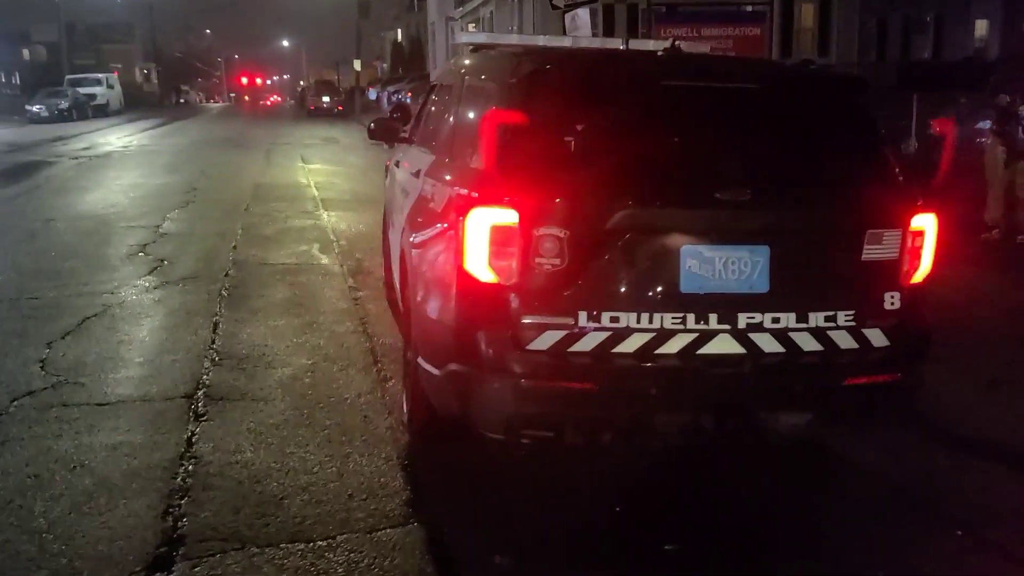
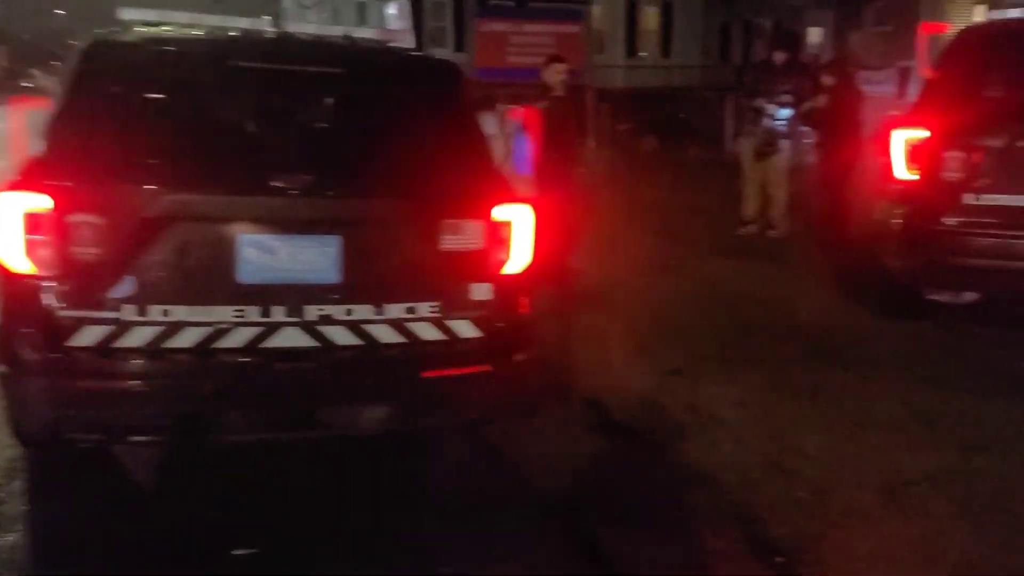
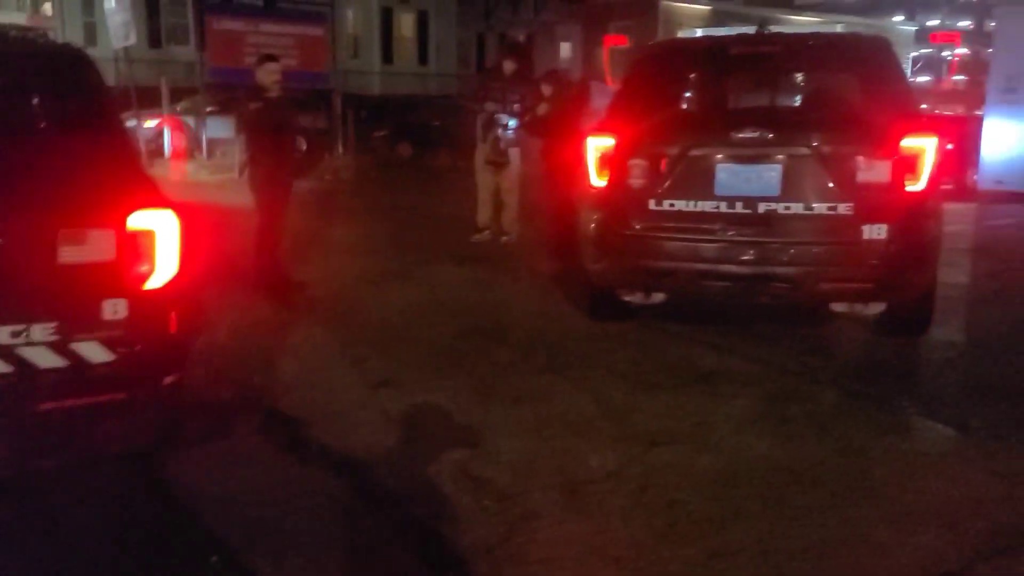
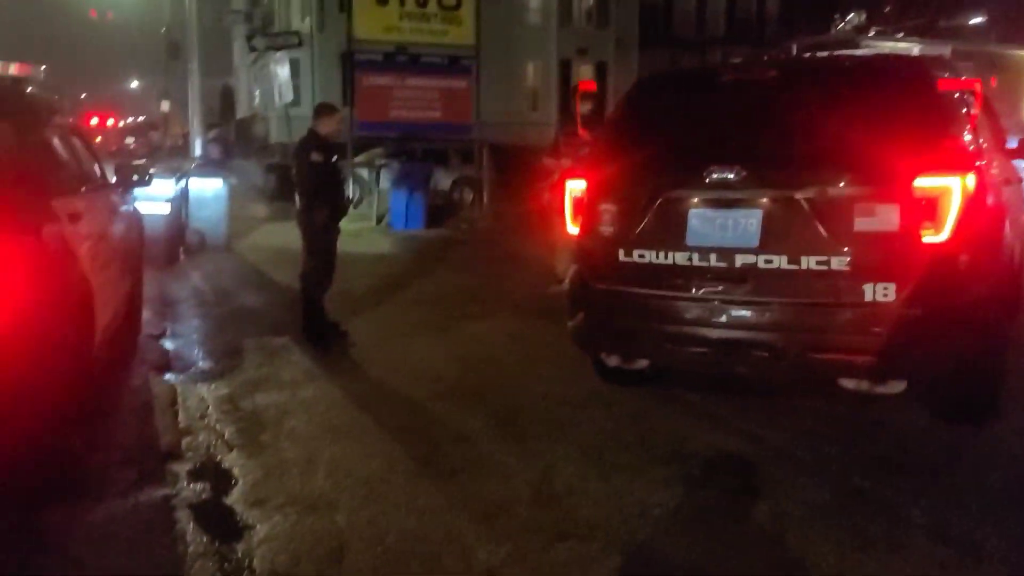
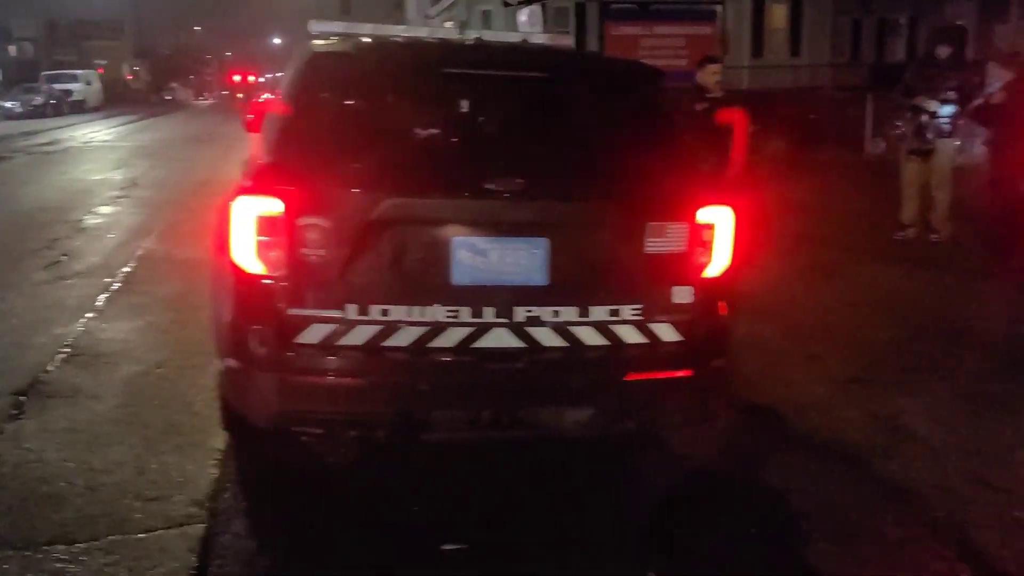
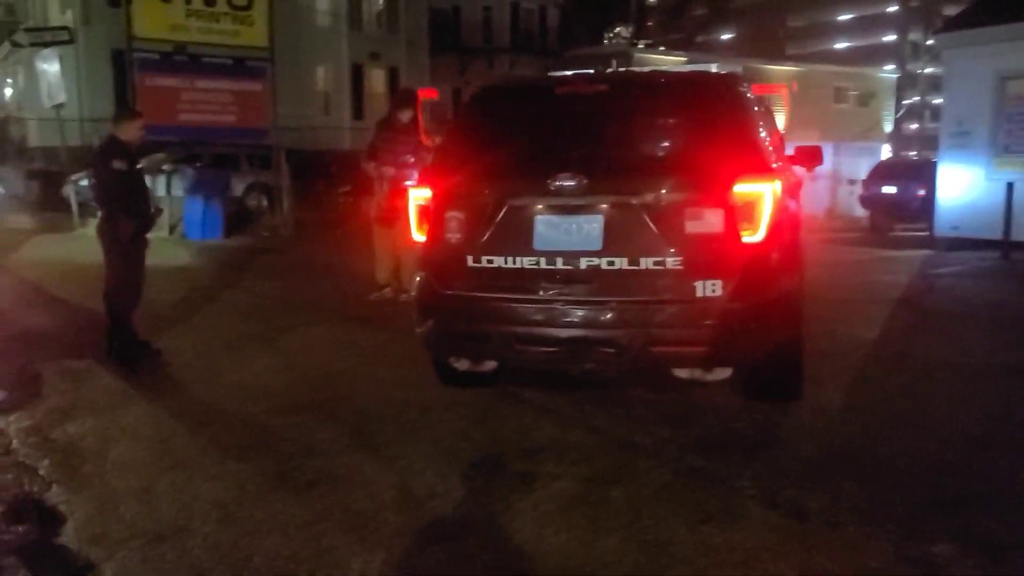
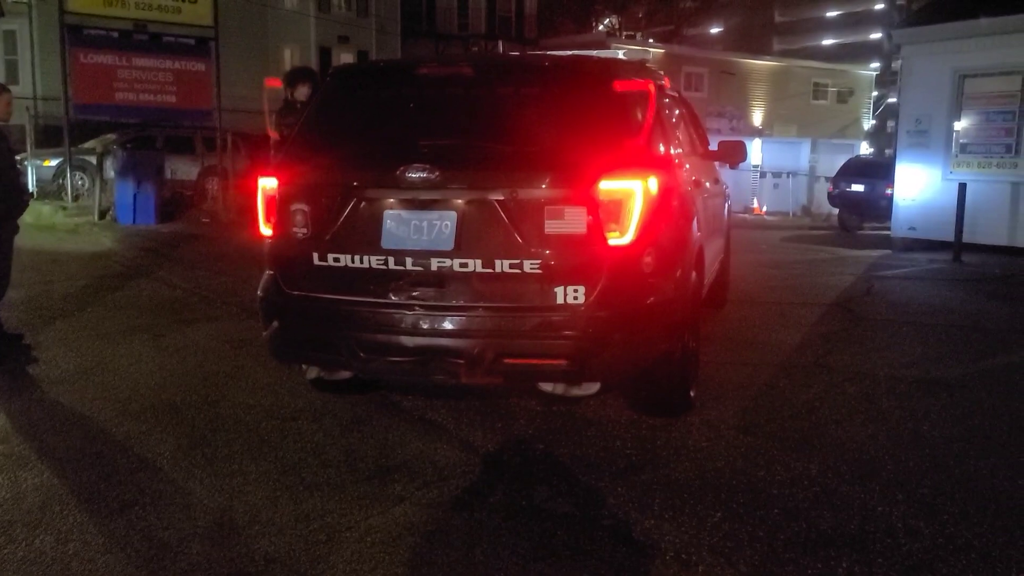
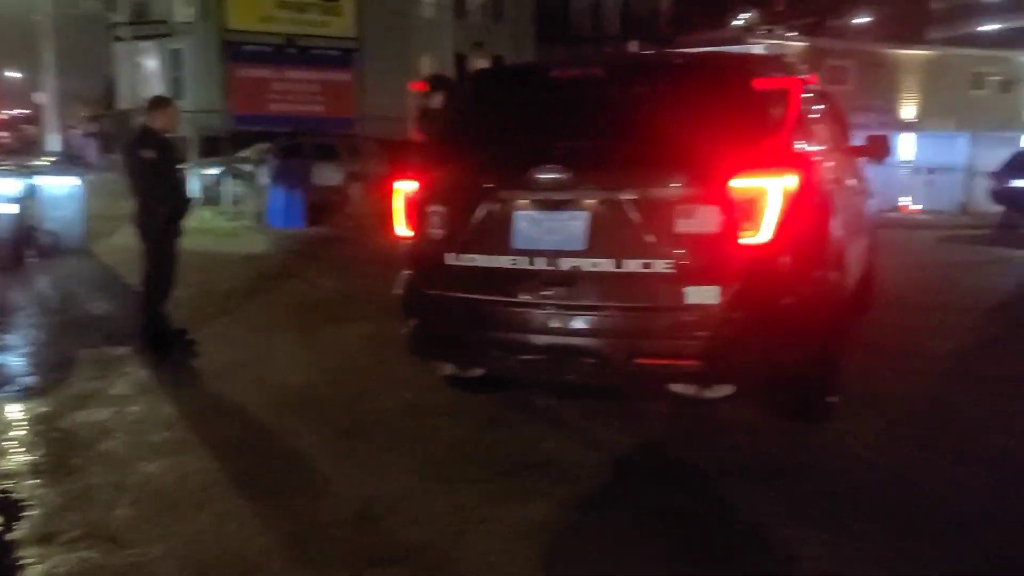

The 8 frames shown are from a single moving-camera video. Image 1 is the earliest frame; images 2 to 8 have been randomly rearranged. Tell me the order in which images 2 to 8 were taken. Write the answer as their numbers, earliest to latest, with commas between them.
5, 2, 3, 6, 4, 8, 7
